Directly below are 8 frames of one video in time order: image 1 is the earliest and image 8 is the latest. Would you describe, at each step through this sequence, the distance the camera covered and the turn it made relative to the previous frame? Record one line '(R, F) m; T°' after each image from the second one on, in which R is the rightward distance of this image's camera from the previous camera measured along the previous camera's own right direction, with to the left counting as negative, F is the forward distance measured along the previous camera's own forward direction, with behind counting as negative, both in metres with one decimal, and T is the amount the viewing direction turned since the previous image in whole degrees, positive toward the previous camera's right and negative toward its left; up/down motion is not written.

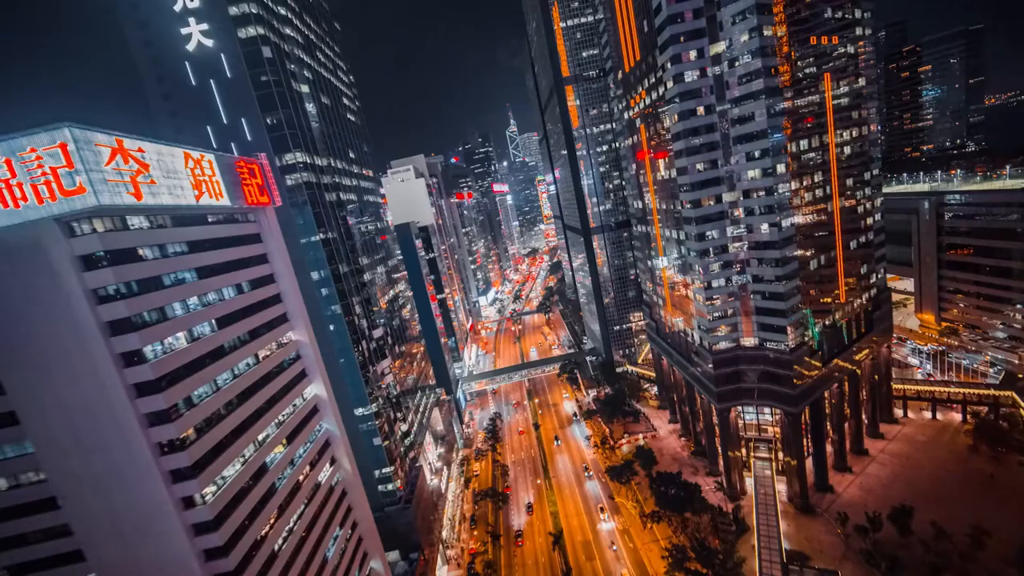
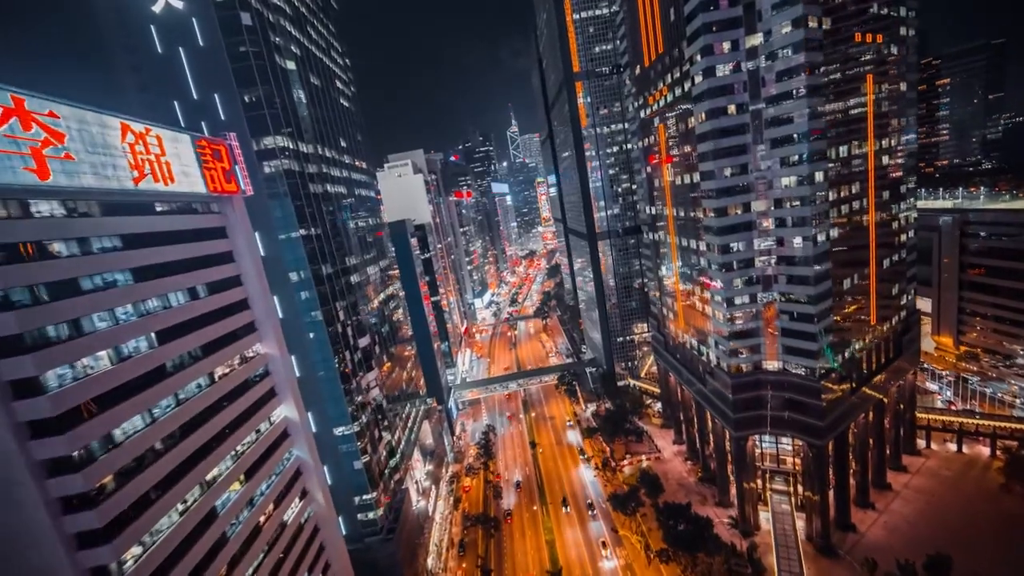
(-1.0, +5.3) m; +1°
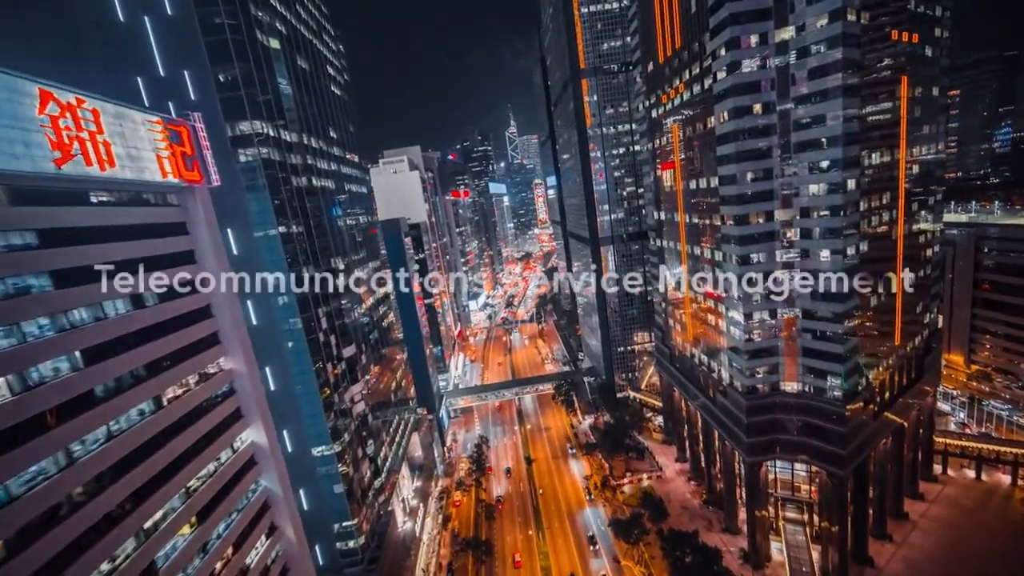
(-0.8, +4.2) m; +1°
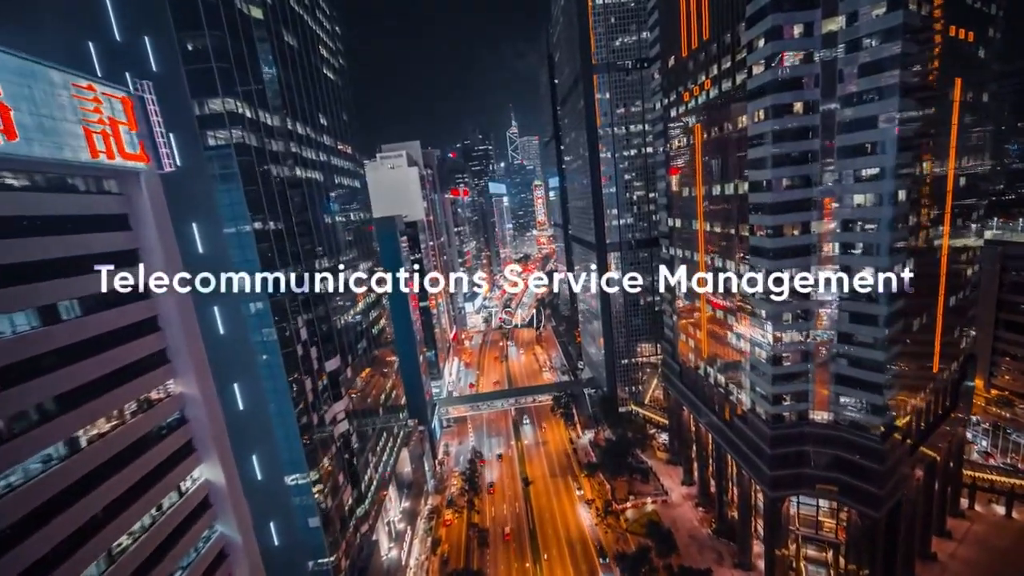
(-1.0, +4.8) m; +1°
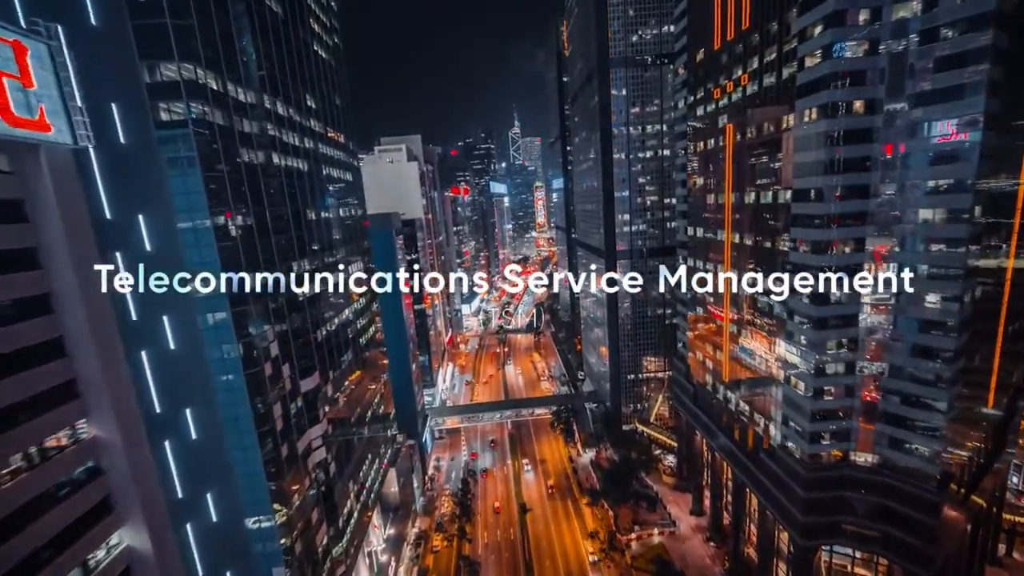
(-1.0, +5.4) m; 0°
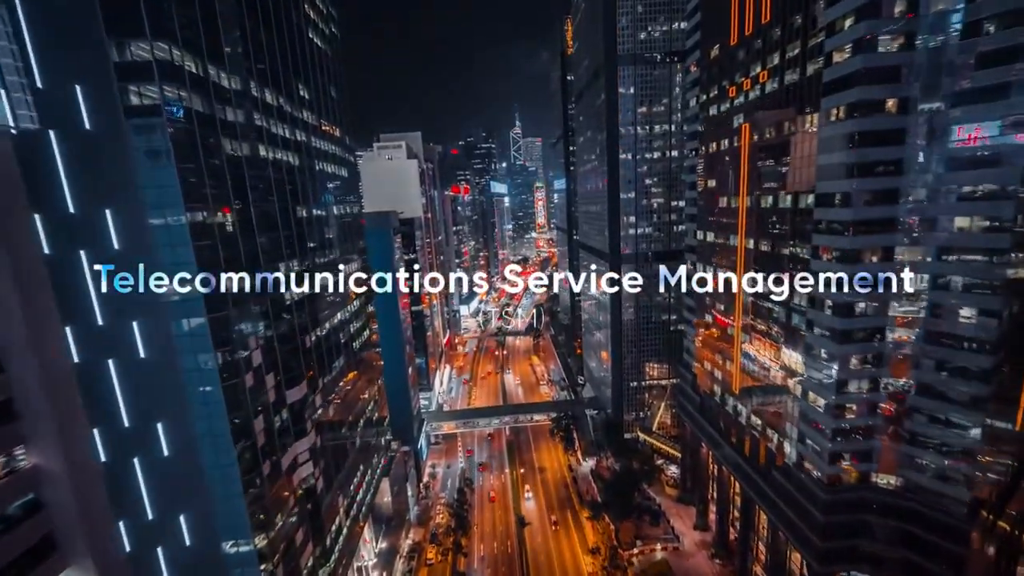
(-0.4, +2.4) m; 0°
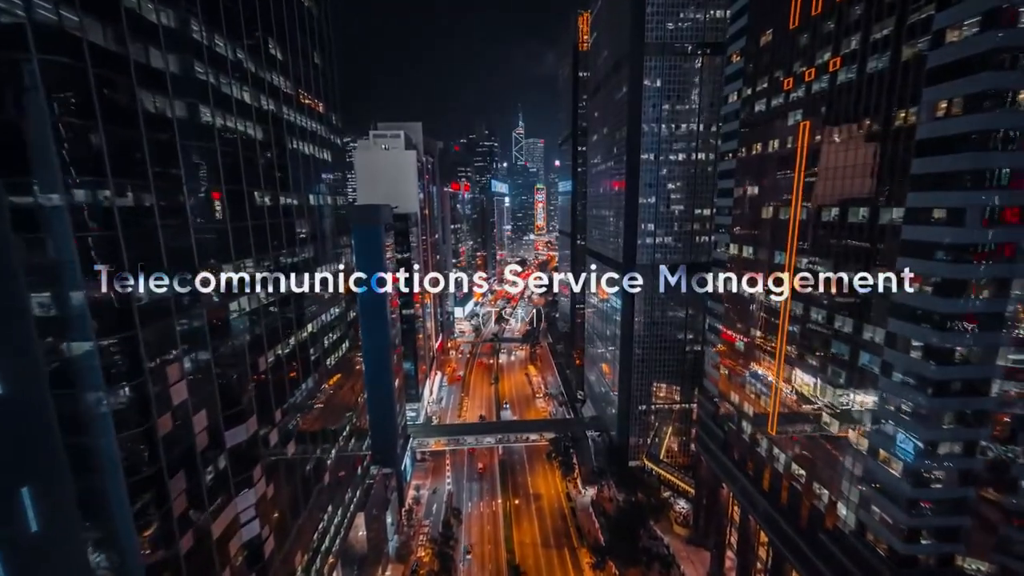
(-1.2, +7.3) m; +1°
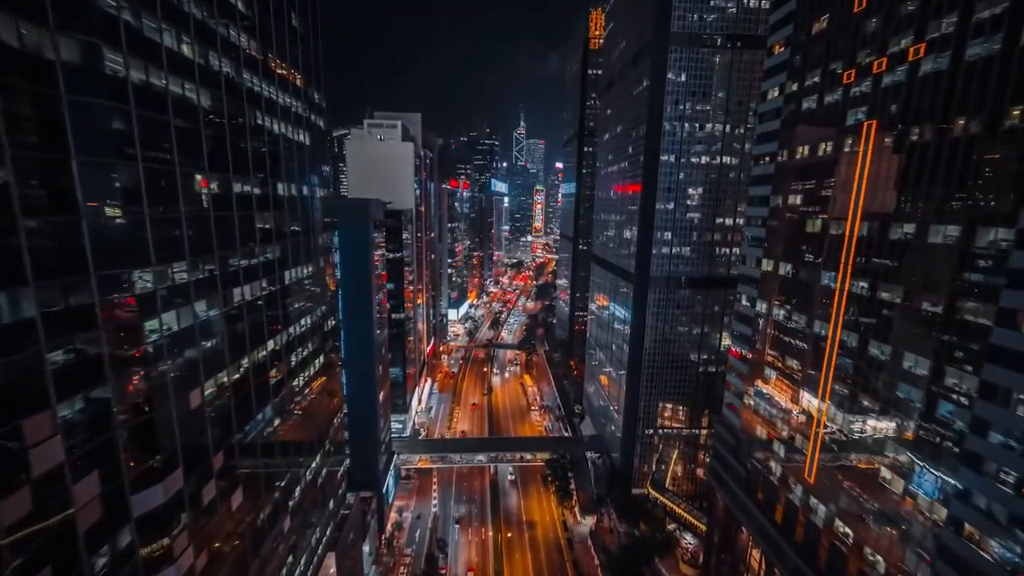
(-0.9, +6.1) m; +1°
